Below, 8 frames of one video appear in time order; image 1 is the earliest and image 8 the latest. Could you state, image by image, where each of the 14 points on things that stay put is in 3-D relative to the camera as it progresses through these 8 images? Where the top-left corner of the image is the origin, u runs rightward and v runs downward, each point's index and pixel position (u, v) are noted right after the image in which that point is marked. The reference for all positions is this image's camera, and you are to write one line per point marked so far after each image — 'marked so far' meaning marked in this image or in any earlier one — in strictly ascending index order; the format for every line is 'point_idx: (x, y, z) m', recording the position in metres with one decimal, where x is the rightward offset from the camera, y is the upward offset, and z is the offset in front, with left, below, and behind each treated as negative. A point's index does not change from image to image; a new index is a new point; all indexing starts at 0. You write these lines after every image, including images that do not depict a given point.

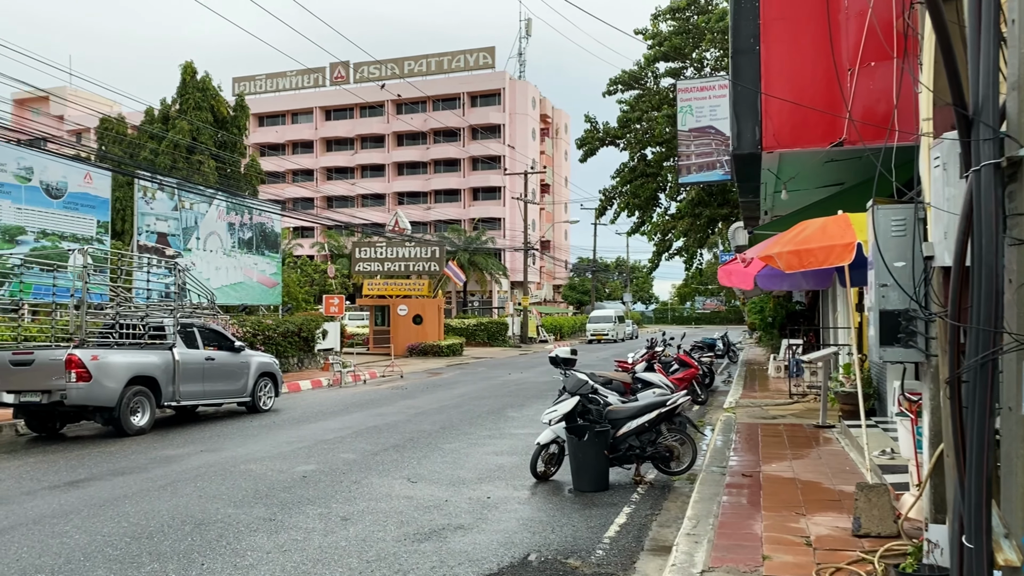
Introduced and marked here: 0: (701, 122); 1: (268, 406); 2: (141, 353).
0: (+3.5, +3.1, +14.5) m
1: (-4.4, -2.1, +14.0) m
2: (-5.4, -0.9, +11.3) m
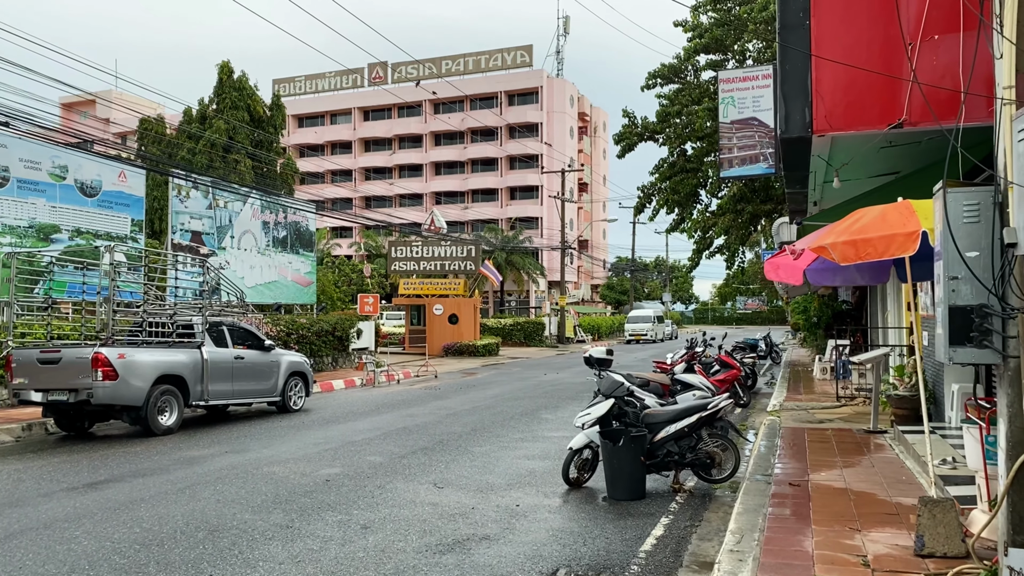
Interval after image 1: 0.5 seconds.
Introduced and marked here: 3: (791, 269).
0: (+4.1, +3.1, +13.9) m
1: (-3.8, -2.1, +13.8) m
2: (-4.9, -0.9, +11.1) m
3: (+2.6, +0.2, +7.3) m
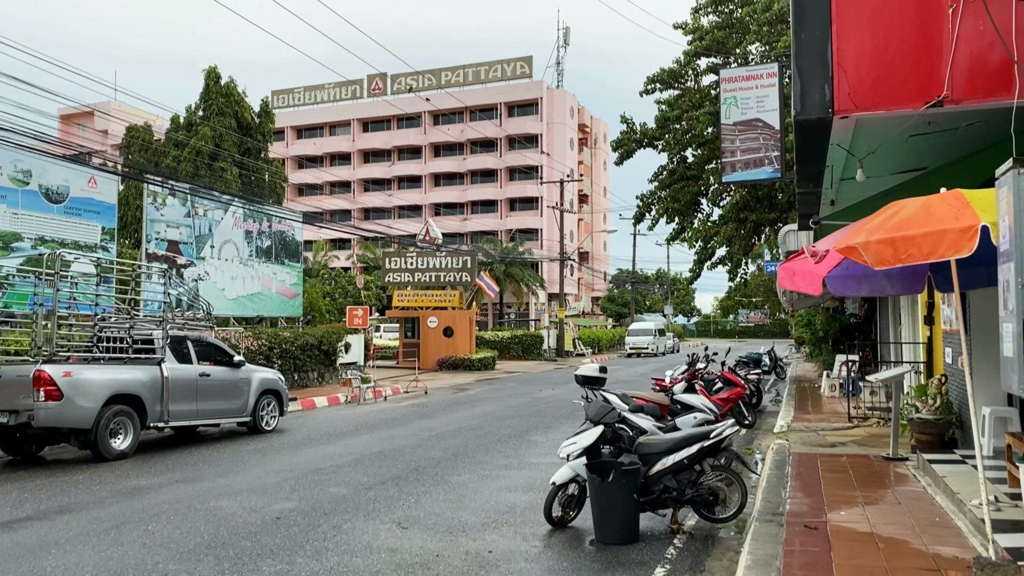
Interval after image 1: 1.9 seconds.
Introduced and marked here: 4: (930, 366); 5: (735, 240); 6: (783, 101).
0: (+3.9, +2.9, +13.1) m
1: (-4.0, -2.3, +12.9) m
2: (-5.1, -1.1, +10.2) m
3: (+2.4, +0.1, +6.4) m
4: (+6.1, -1.2, +11.4) m
5: (+5.4, +1.2, +18.9) m
6: (+4.4, +3.1, +12.8) m
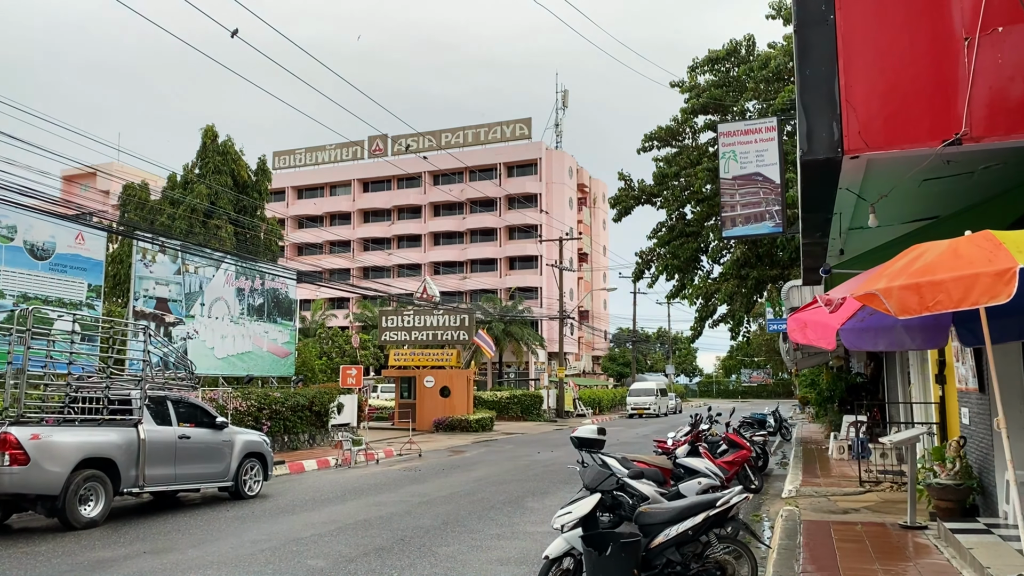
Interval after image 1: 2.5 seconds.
0: (+3.9, +2.0, +12.9) m
1: (-4.1, -3.2, +12.3) m
2: (-5.2, -1.8, +9.7) m
3: (+2.3, -0.3, +6.0) m
4: (+6.0, -1.9, +10.9) m
5: (+5.4, -0.2, +18.6) m
6: (+4.3, +2.1, +12.6) m
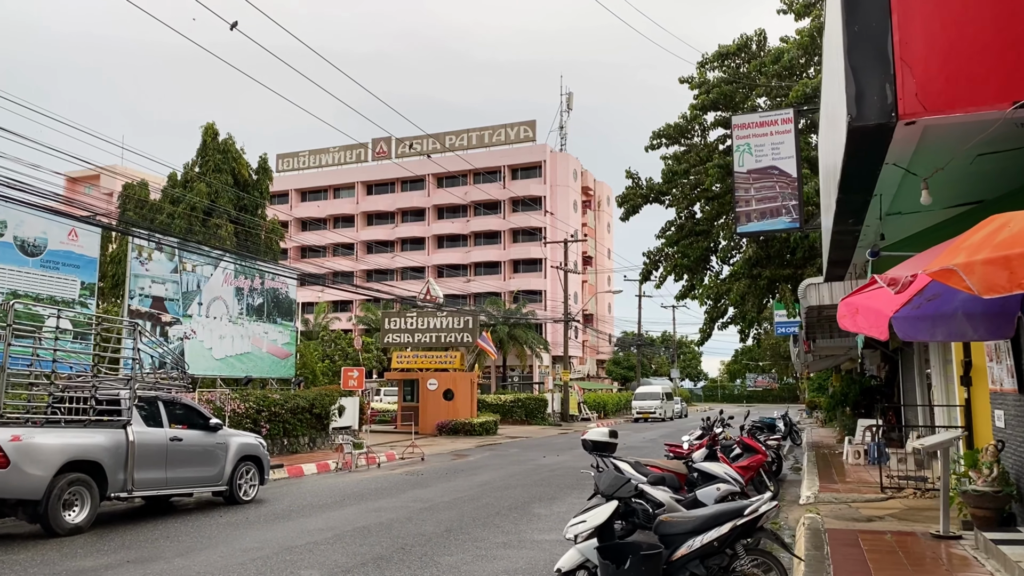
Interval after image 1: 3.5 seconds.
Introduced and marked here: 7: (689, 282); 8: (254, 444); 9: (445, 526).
0: (+4.0, +2.0, +12.4) m
1: (-4.0, -3.2, +11.8) m
2: (-5.1, -1.7, +9.3) m
3: (+2.4, -0.3, +5.5) m
4: (+6.1, -1.9, +10.3) m
5: (+5.5, -0.2, +18.1) m
6: (+4.4, +2.2, +12.1) m
7: (+4.6, +0.2, +20.1) m
8: (-4.0, -2.4, +12.1) m
9: (-0.8, -2.8, +9.3) m
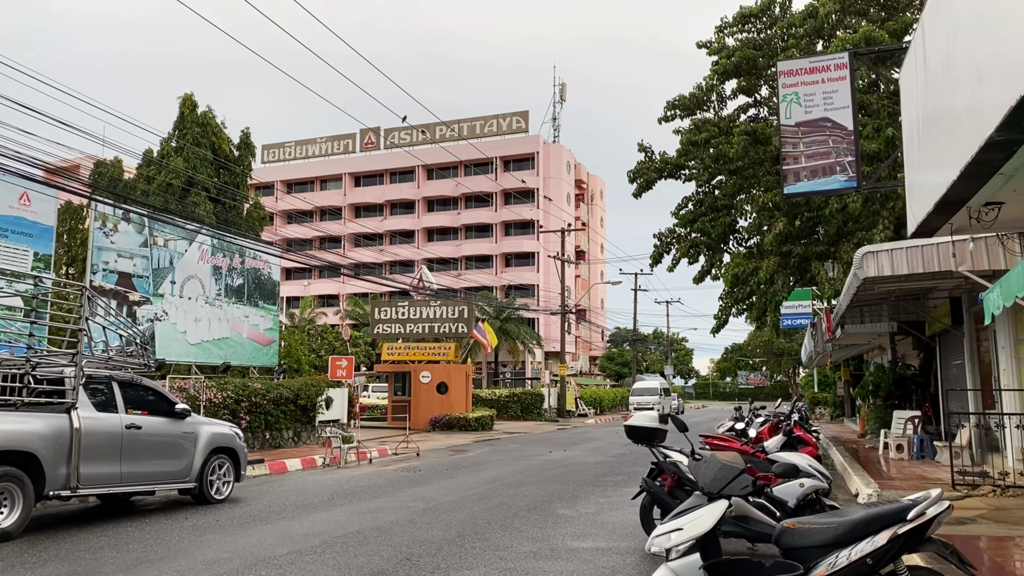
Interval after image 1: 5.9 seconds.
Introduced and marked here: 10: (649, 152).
0: (+4.2, +2.4, +10.8) m
1: (-3.8, -2.7, +10.2) m
2: (-4.8, -1.3, +7.6) m
3: (+2.7, +0.2, +3.9) m
4: (+6.4, -1.5, +8.9) m
5: (+5.6, +0.2, +16.6) m
6: (+4.7, +2.6, +10.6) m
7: (+4.6, +0.6, +18.5) m
8: (-3.8, -2.0, +10.4) m
9: (-0.5, -2.4, +7.7) m
10: (+3.5, +3.5, +19.8) m
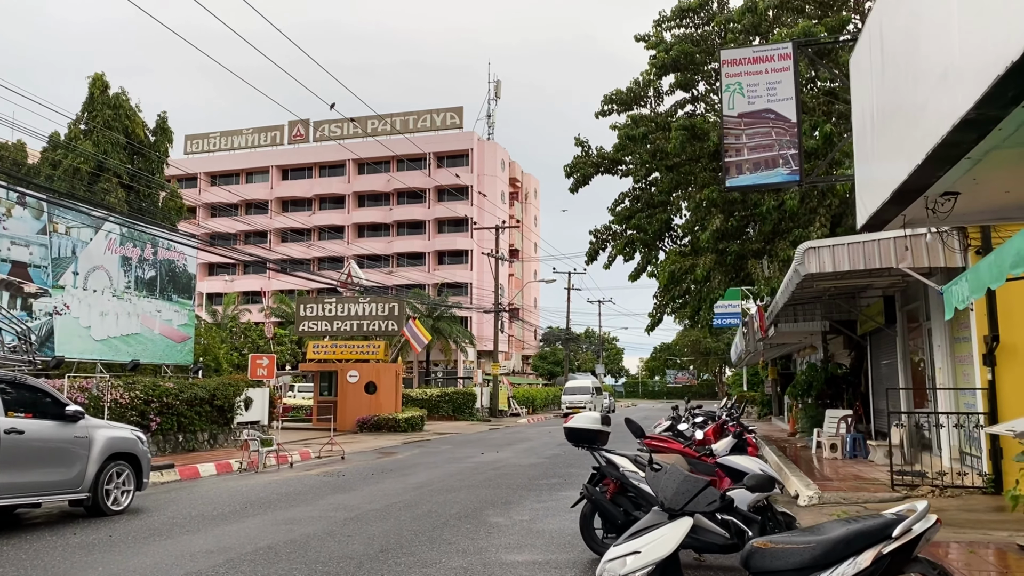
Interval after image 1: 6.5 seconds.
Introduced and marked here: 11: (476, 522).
0: (+3.3, +2.5, +10.6) m
1: (-4.6, -2.6, +9.2) m
2: (-5.4, -1.1, +6.6) m
3: (+2.4, +0.2, +3.5) m
4: (+5.6, -1.5, +8.8) m
5: (+4.2, +0.3, +16.4) m
6: (+3.8, +2.7, +10.3) m
7: (+3.1, +0.7, +18.3) m
8: (-4.7, -1.8, +9.5) m
9: (-1.2, -2.3, +7.0) m
10: (+1.8, +3.5, +19.4) m
11: (-0.4, -2.5, +8.2) m
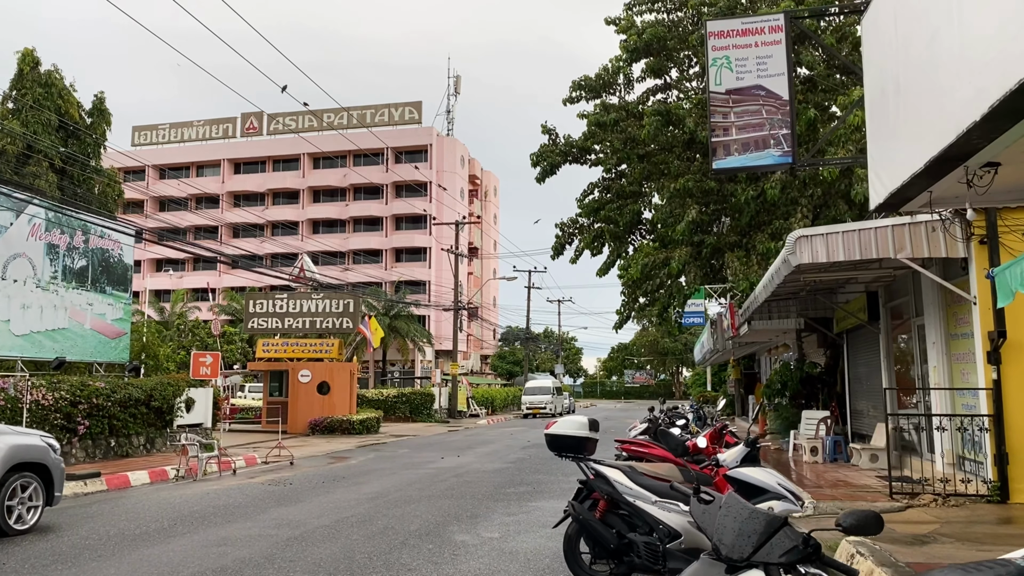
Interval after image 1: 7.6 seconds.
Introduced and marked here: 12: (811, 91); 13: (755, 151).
0: (+2.9, +2.6, +9.7) m
1: (-5.0, -2.4, +8.0) m
2: (-5.6, -1.0, +5.3) m
3: (+2.4, +0.3, +2.7) m
4: (+5.3, -1.4, +8.1) m
5: (+3.5, +0.4, +15.6) m
6: (+3.4, +2.8, +9.5) m
7: (+2.3, +0.8, +17.4) m
8: (-5.0, -1.7, +8.2) m
9: (-1.4, -2.2, +6.0) m
10: (+1.0, +3.6, +18.5) m
11: (-0.7, -2.3, +7.1) m
12: (+5.6, +3.7, +14.5) m
13: (+3.0, +1.7, +9.7) m
